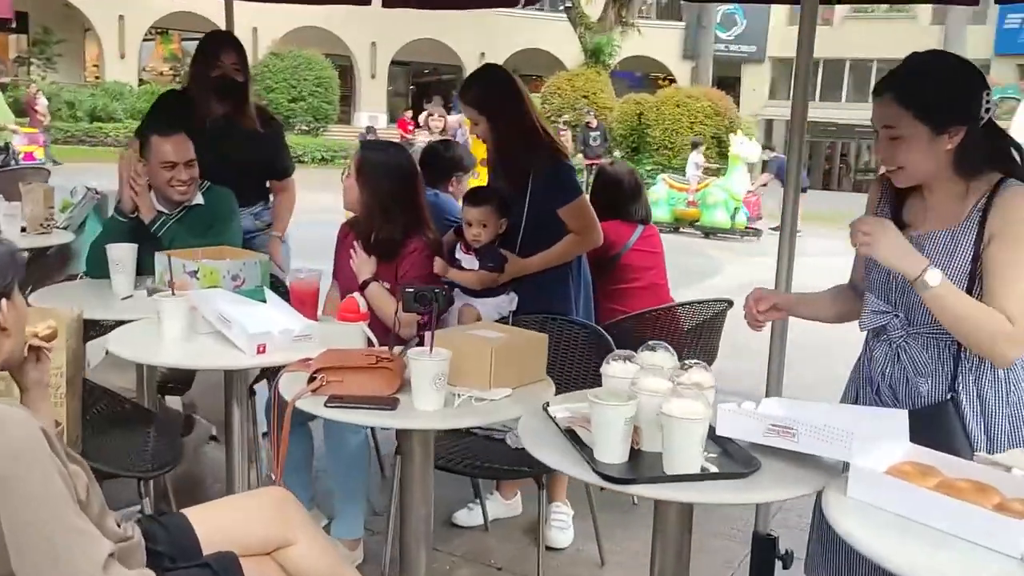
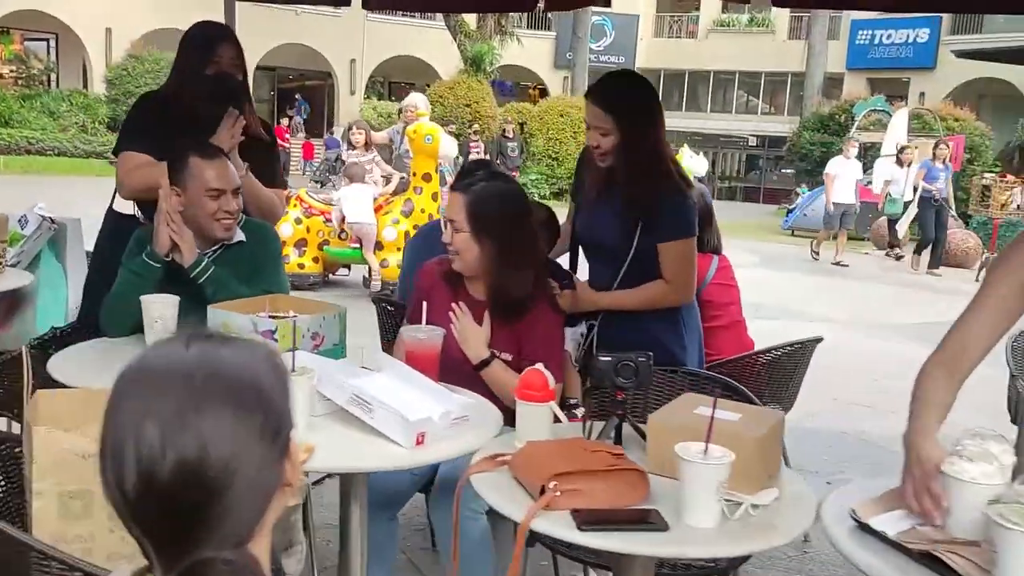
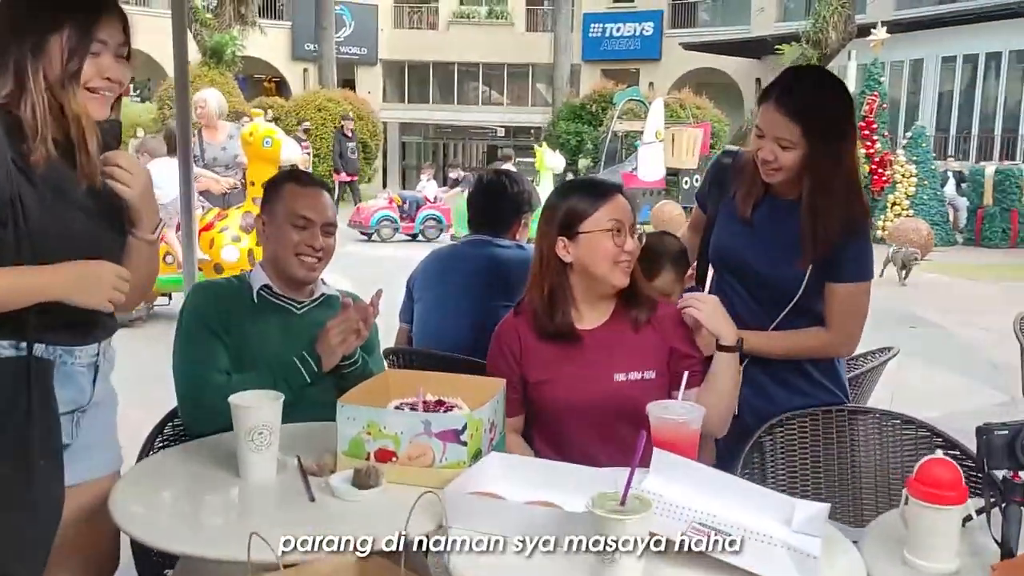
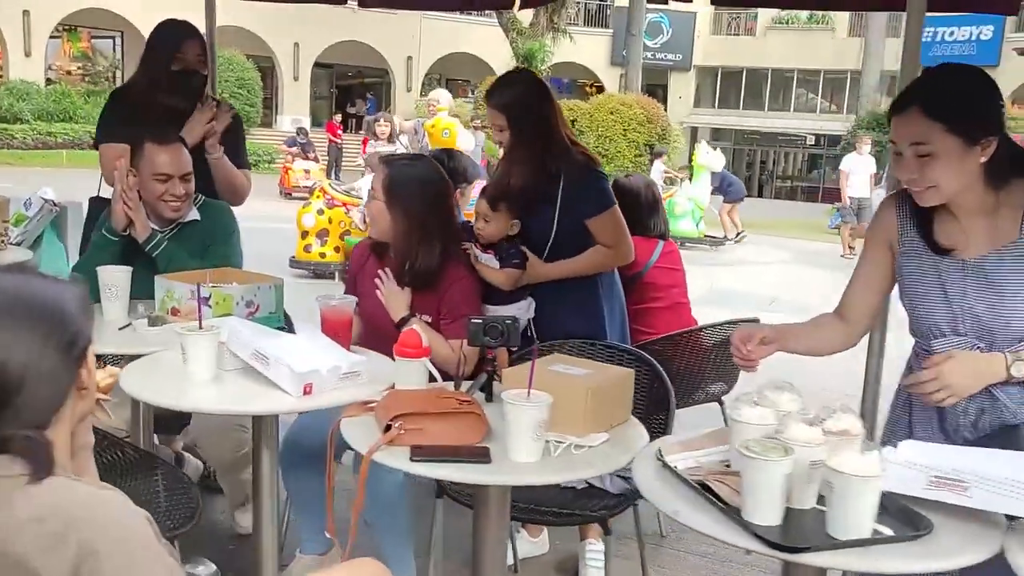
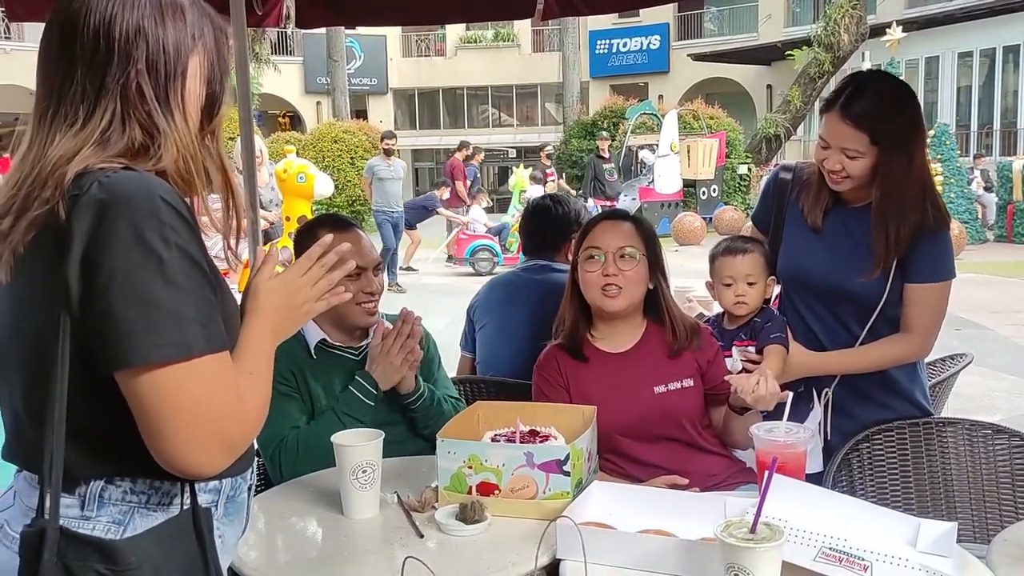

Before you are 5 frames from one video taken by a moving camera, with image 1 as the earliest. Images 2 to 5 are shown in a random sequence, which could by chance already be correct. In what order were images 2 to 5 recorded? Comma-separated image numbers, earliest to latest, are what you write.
4, 2, 3, 5
